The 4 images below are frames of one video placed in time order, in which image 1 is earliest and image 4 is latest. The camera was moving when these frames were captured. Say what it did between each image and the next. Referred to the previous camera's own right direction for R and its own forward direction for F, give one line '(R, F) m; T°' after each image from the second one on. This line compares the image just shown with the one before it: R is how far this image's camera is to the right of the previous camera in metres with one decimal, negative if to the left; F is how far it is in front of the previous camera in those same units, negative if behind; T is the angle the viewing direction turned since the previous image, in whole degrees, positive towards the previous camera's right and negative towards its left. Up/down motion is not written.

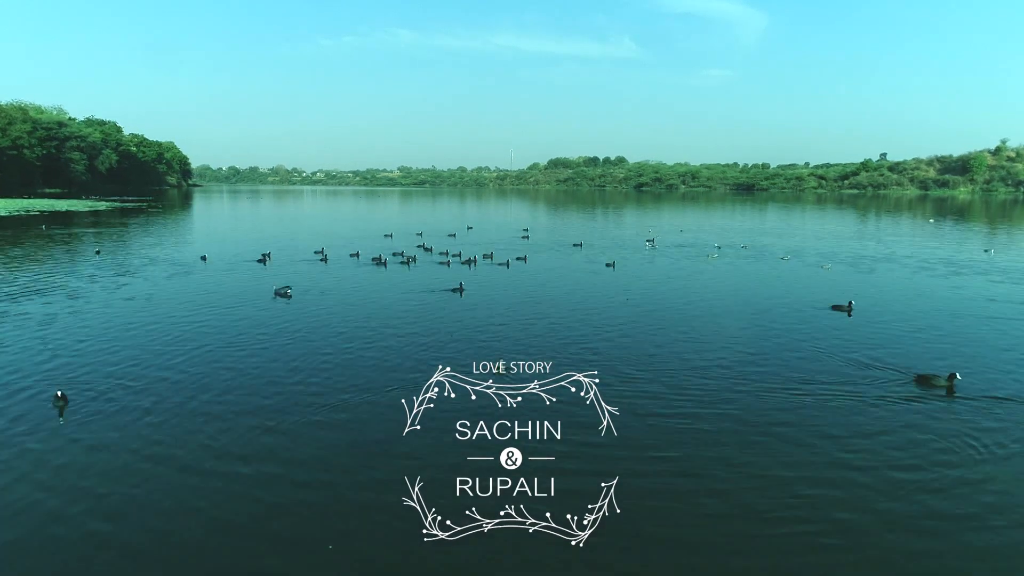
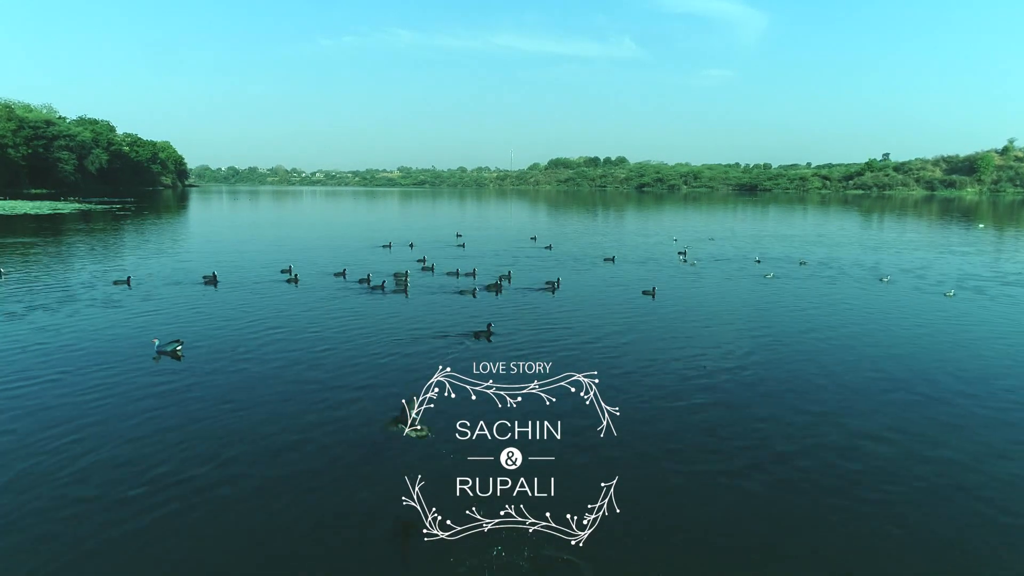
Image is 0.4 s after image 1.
(-0.7, +10.9) m; 0°
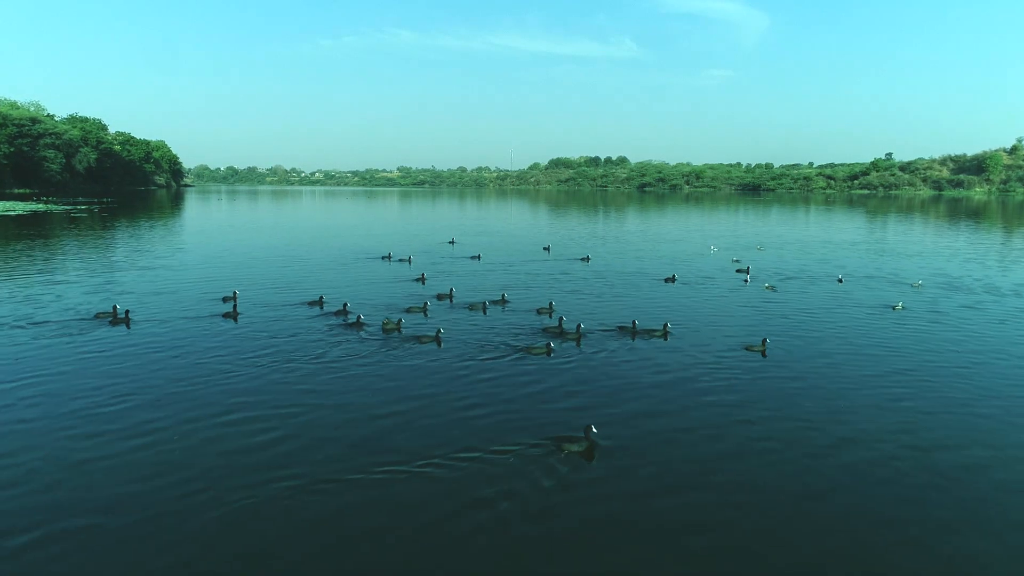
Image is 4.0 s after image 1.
(-1.1, +8.1) m; 0°
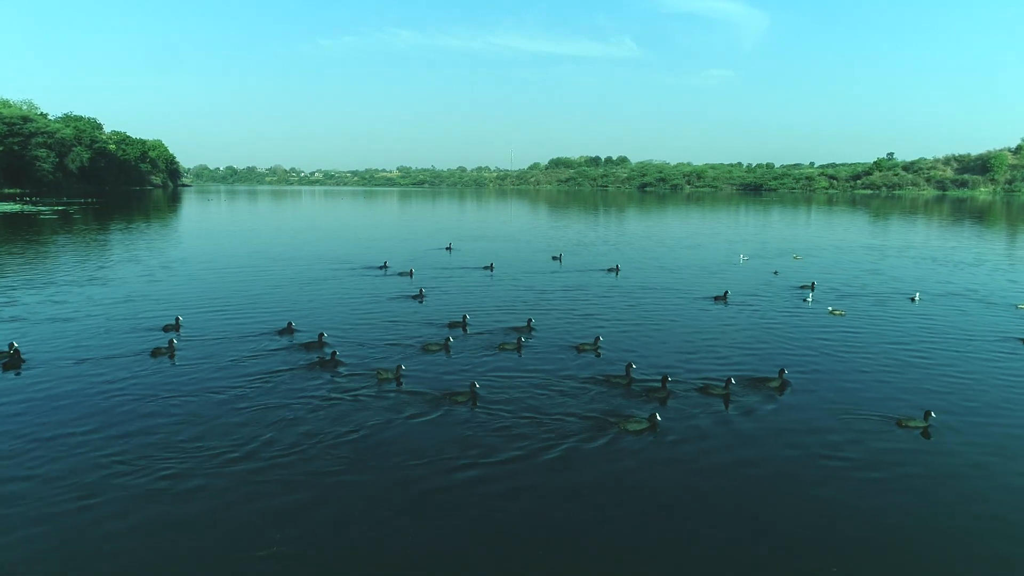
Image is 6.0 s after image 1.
(-0.6, +4.6) m; 0°
